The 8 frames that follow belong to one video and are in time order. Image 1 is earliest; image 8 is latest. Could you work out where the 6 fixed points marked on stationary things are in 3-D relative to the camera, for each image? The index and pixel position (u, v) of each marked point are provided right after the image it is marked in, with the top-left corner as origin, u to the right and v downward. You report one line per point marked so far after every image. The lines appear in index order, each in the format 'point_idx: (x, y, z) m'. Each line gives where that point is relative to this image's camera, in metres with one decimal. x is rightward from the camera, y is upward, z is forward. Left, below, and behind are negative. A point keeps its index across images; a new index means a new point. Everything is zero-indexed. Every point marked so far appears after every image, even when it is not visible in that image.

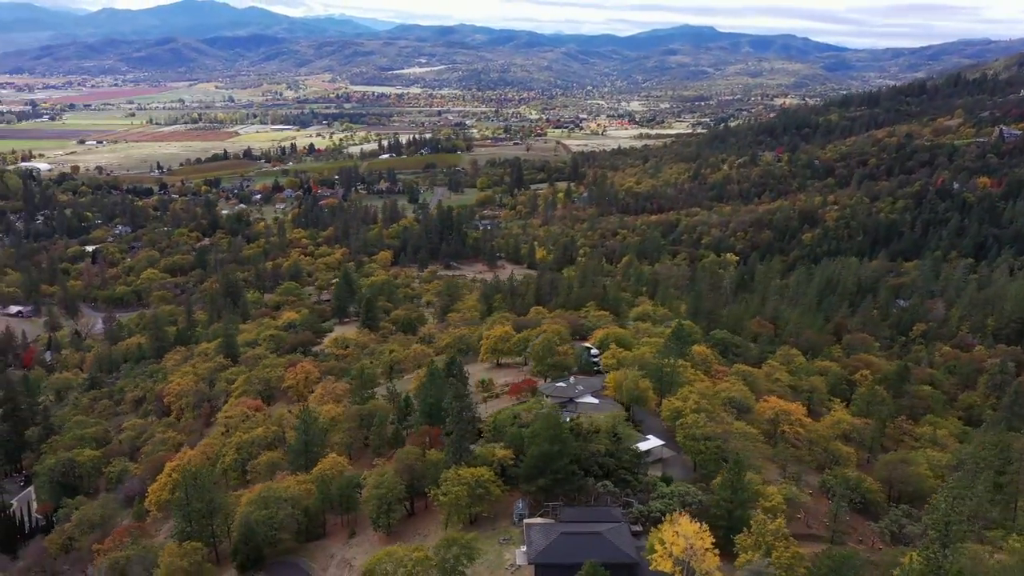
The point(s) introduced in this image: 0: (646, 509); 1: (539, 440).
0: (+2.9, -4.8, +17.7) m
1: (+0.6, -3.4, +18.5) m
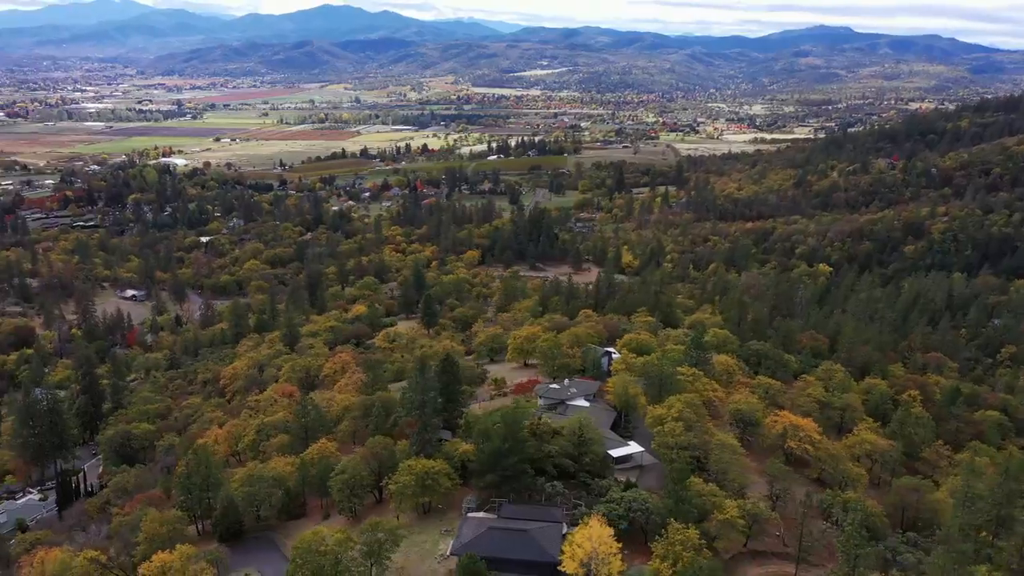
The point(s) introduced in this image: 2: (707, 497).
0: (+1.7, -4.9, +17.8) m
1: (-0.4, -3.4, +18.9) m
2: (+4.4, -4.8, +18.9) m
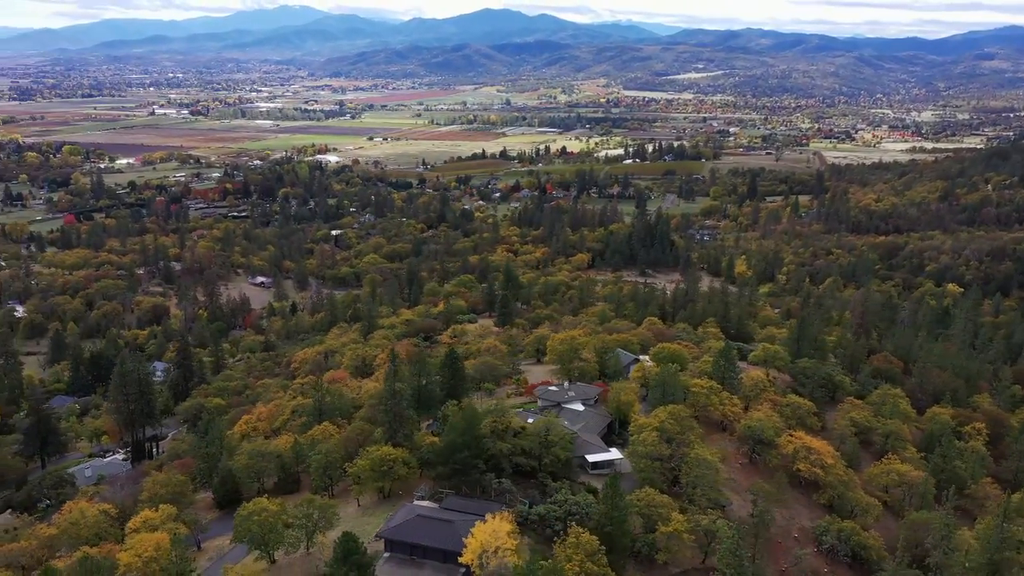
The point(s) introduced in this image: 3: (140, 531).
0: (+0.4, -4.9, +18.2) m
1: (-1.4, -3.4, +19.6) m
2: (+3.2, -5.0, +18.8) m
3: (-8.7, -5.6, +19.1) m
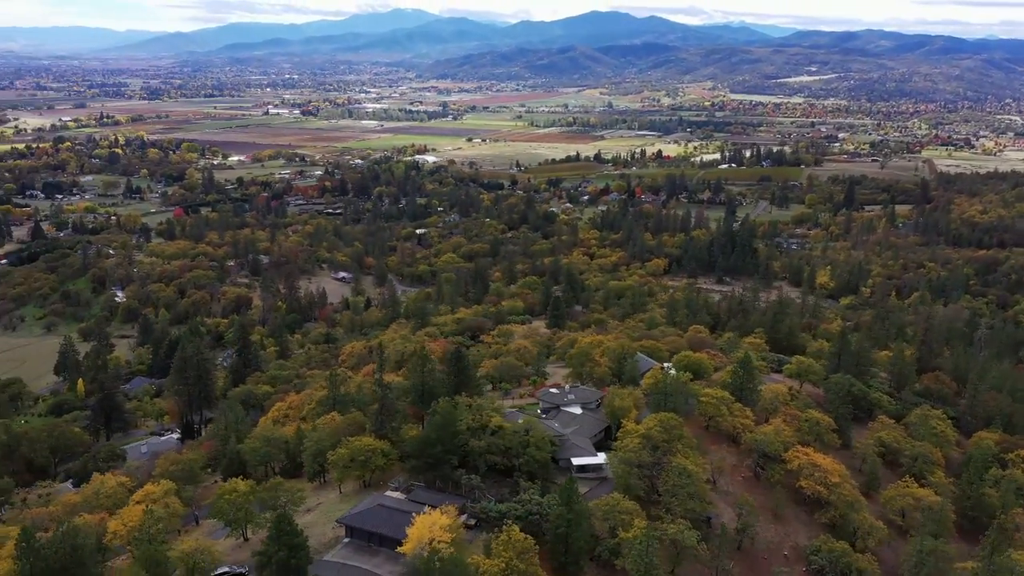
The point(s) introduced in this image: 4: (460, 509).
0: (-0.4, -5.0, +18.6) m
1: (-2.0, -3.4, +20.2) m
2: (+2.5, -5.1, +18.8) m
3: (-9.3, -5.4, +20.5) m
4: (-1.2, -5.0, +18.7) m
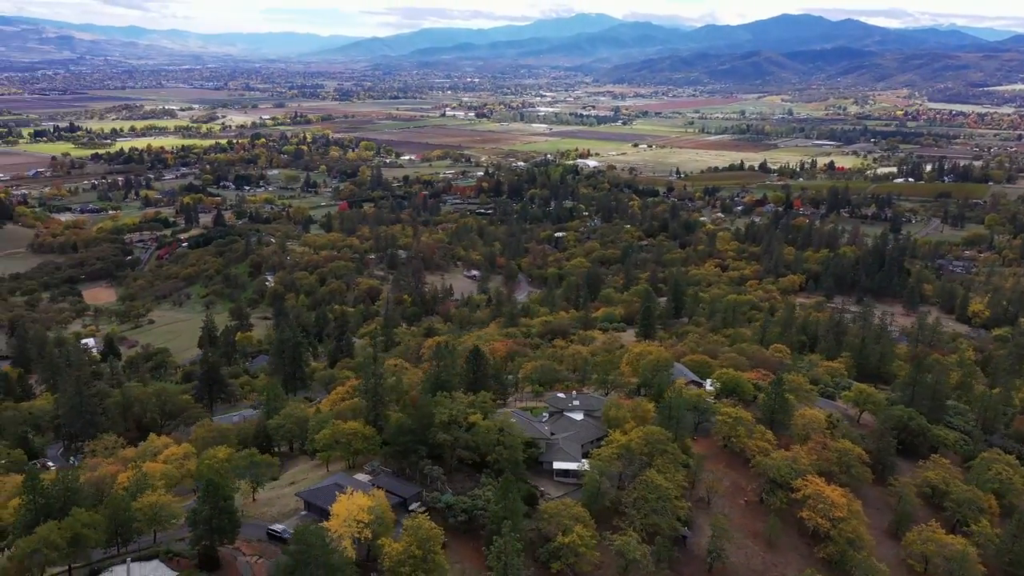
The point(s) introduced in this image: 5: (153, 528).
0: (-1.6, -5.0, +19.4) m
1: (-2.7, -3.3, +21.3) m
2: (+1.3, -5.3, +19.0) m
3: (-9.9, -4.9, +23.1) m
4: (-2.3, -5.0, +19.7) m
5: (-8.3, -5.5, +18.8) m
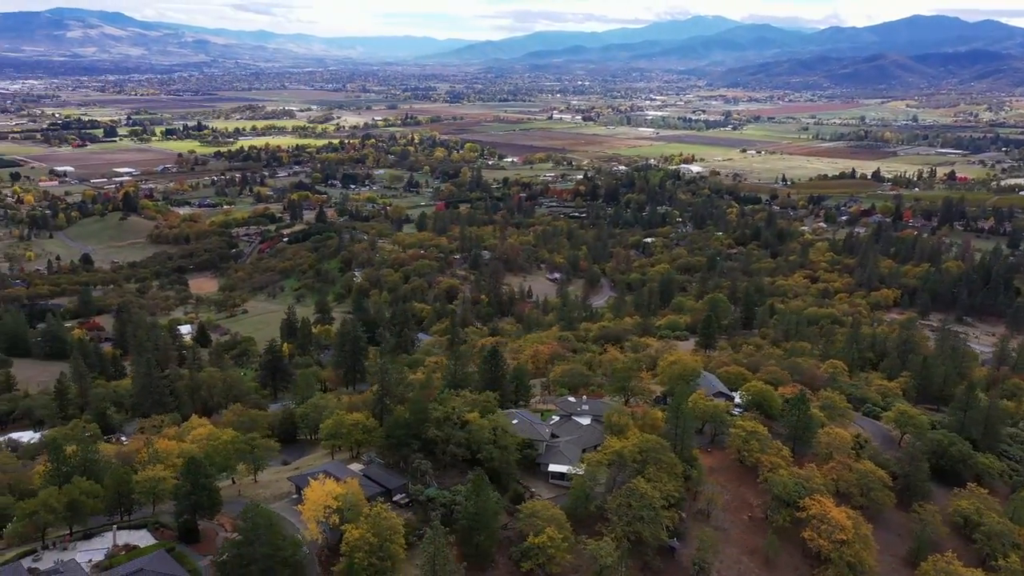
0: (-2.0, -5.0, +20.0) m
1: (-2.9, -3.3, +22.0) m
2: (+0.8, -5.4, +19.2) m
3: (-9.8, -4.6, +24.7) m
4: (-2.7, -5.0, +20.4) m
5: (-8.8, -5.3, +20.3) m
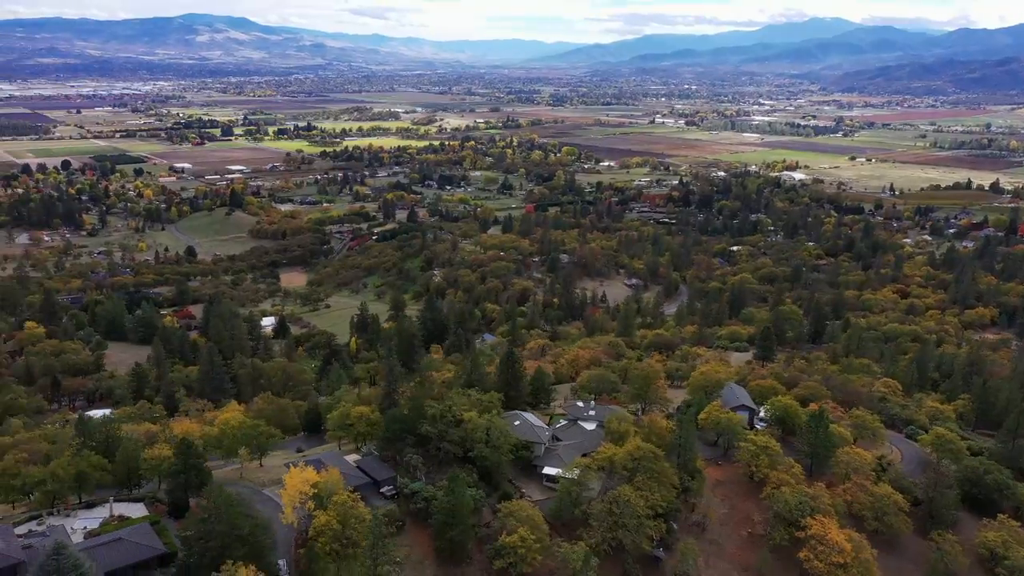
0: (-2.4, -5.0, +20.6) m
1: (-3.0, -3.3, +22.7) m
2: (+0.2, -5.5, +19.5) m
3: (-9.6, -4.4, +26.2) m
4: (-3.1, -4.9, +21.1) m
5: (-9.1, -5.0, +21.7) m
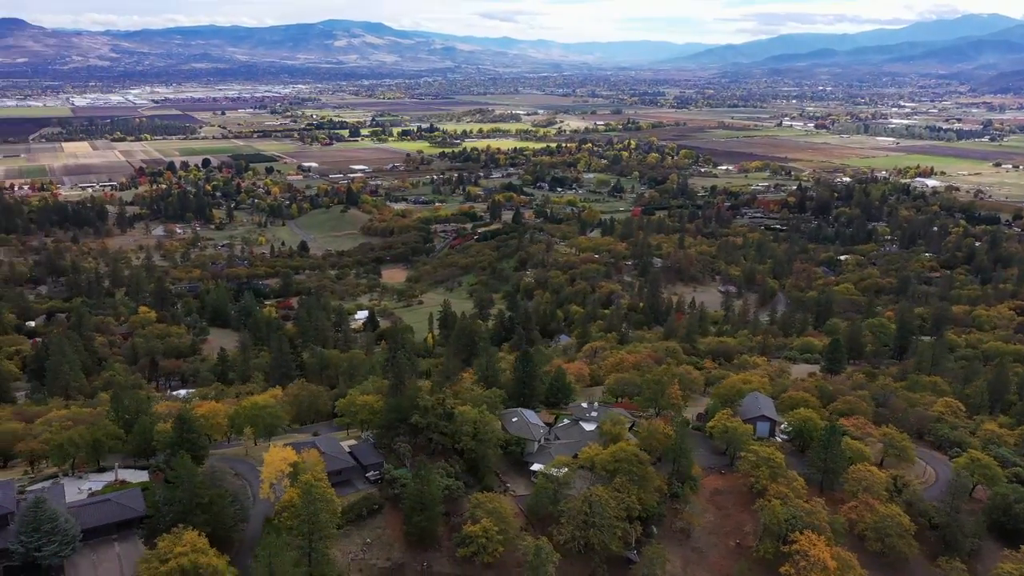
0: (-3.0, -4.9, +21.6) m
1: (-3.1, -3.2, +23.8) m
2: (-0.5, -5.5, +20.2) m
3: (-9.2, -4.1, +28.2) m
4: (-3.5, -4.8, +22.2) m
5: (-9.5, -4.7, +23.7) m
